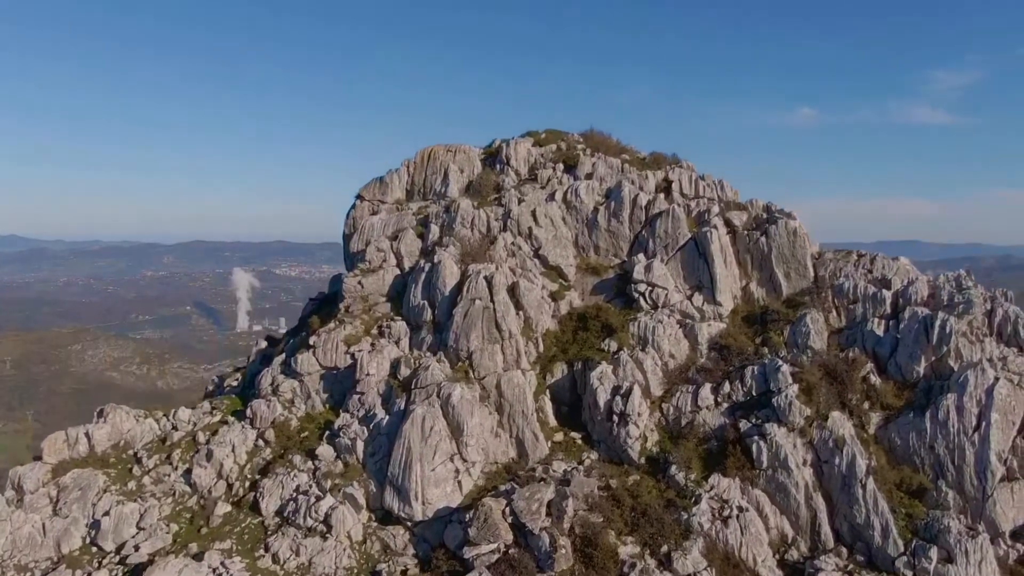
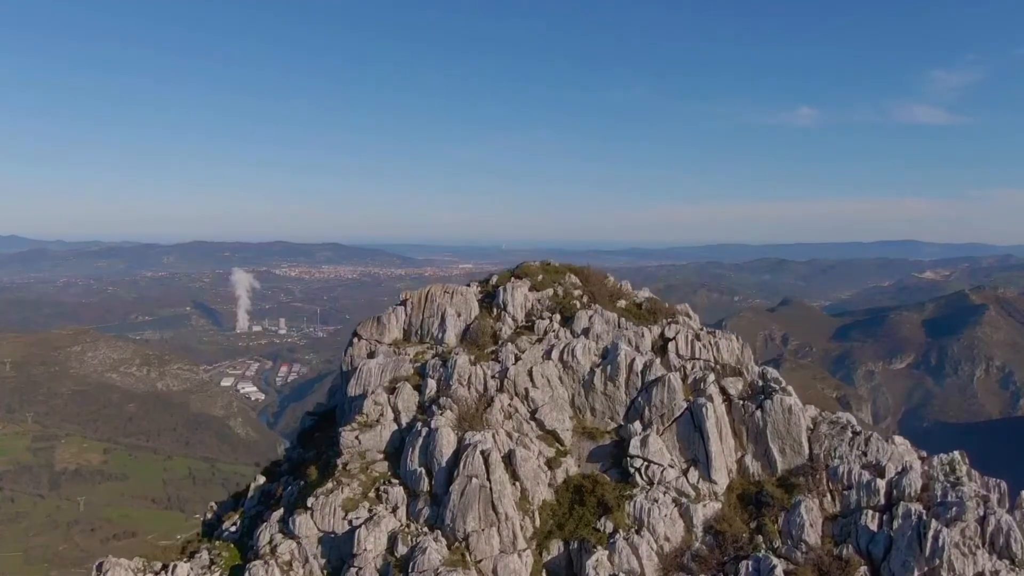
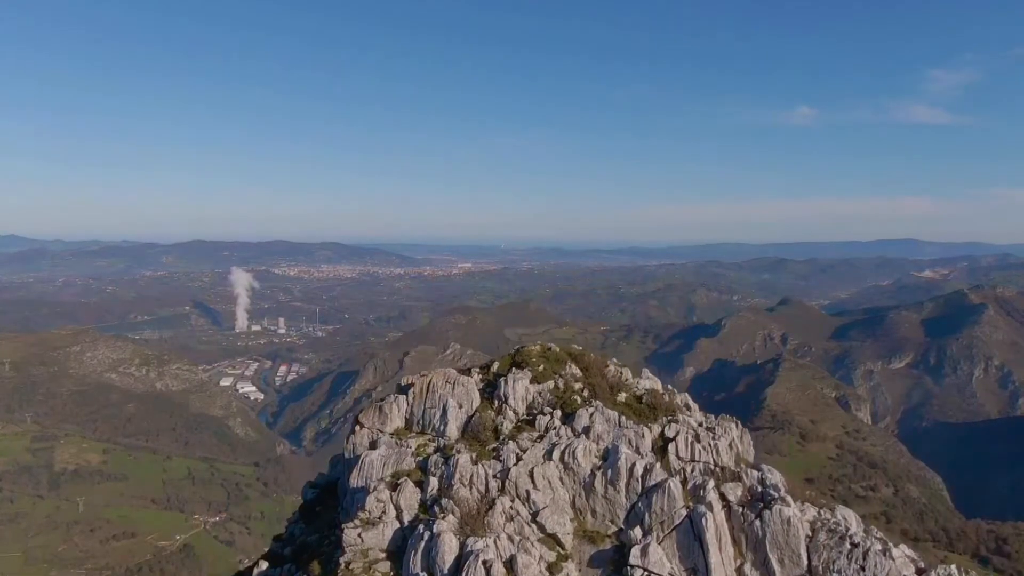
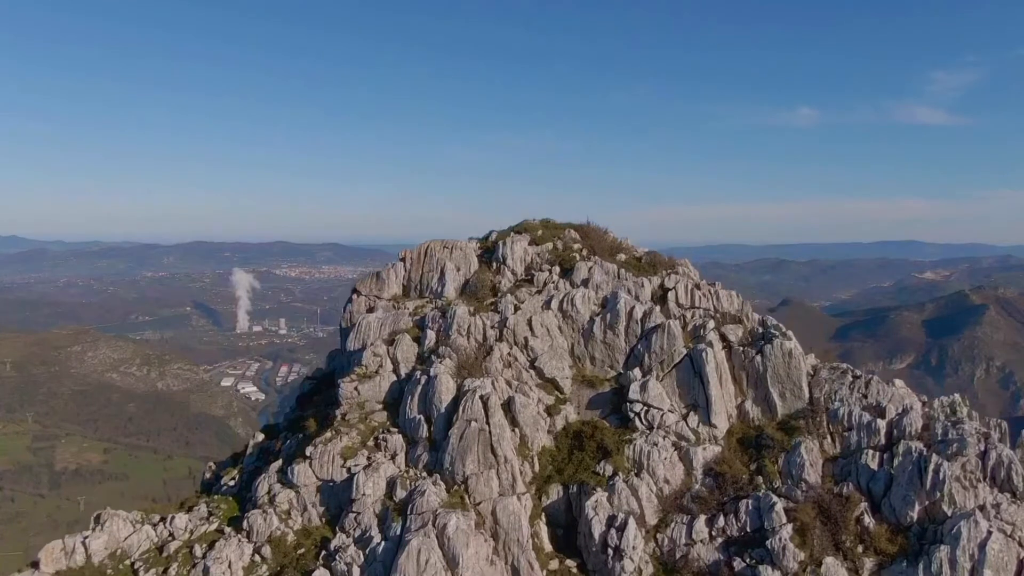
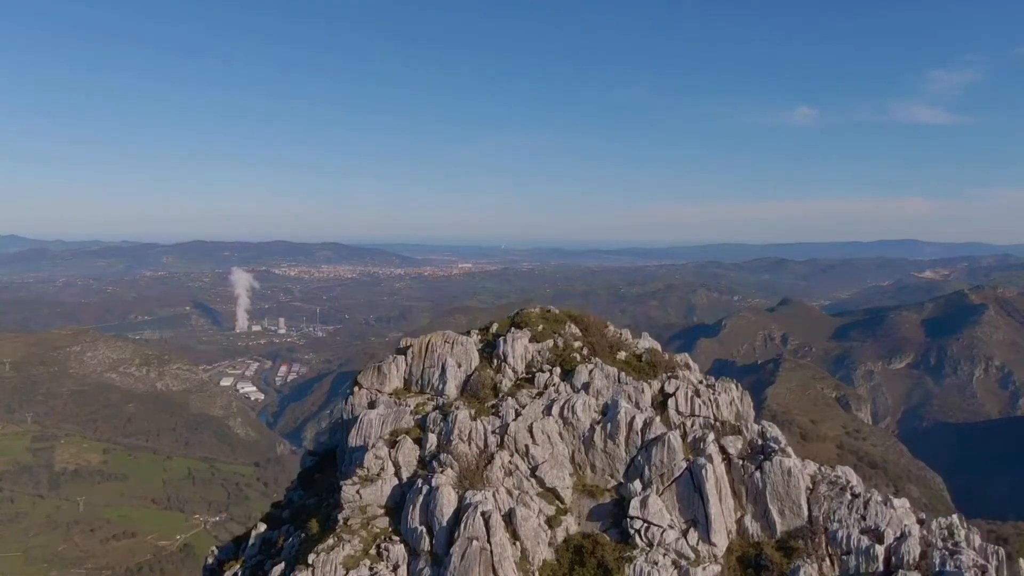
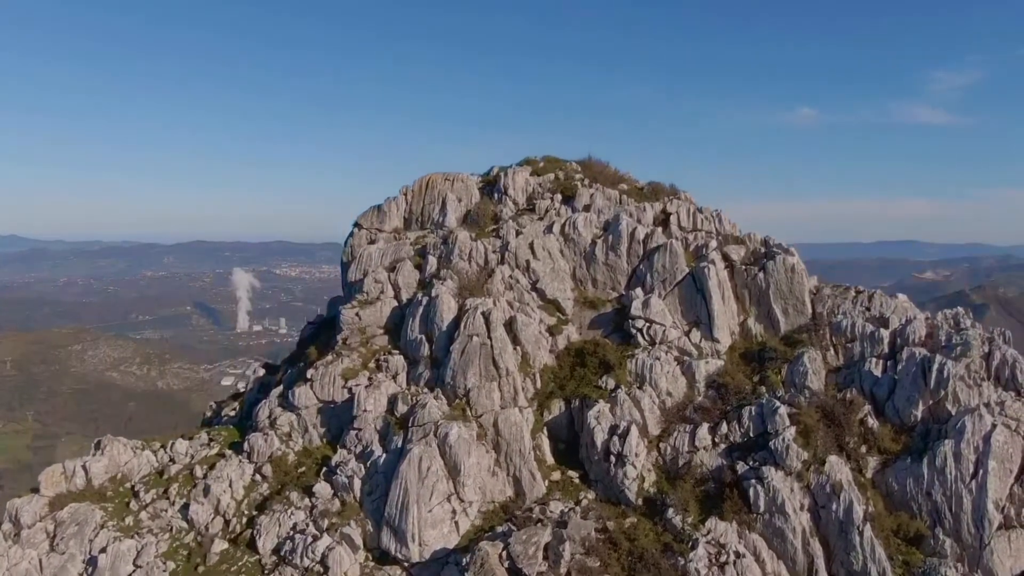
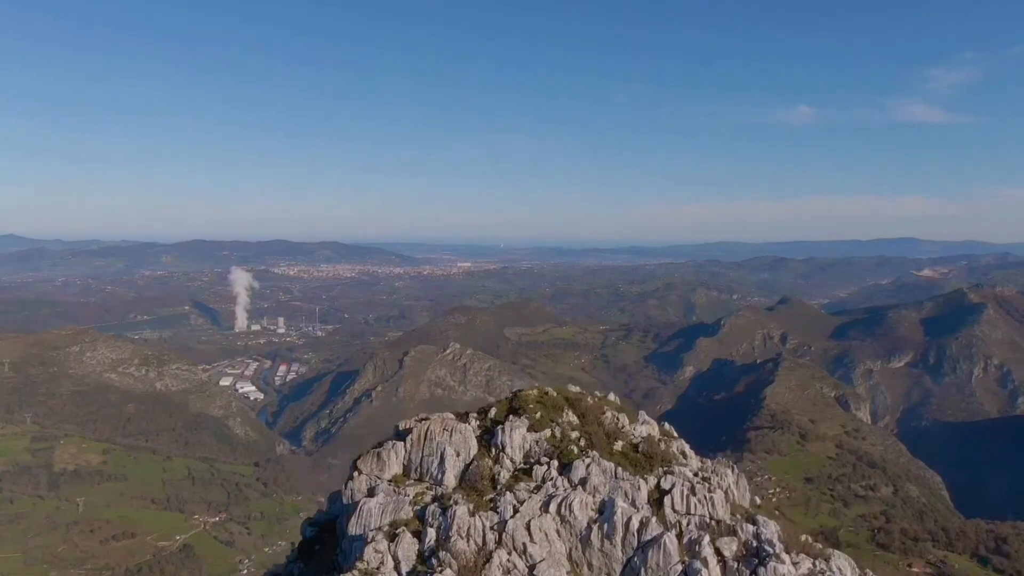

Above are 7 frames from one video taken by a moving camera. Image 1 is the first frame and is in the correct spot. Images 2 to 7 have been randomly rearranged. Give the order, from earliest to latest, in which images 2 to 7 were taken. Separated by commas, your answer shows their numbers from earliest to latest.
6, 4, 2, 5, 3, 7
